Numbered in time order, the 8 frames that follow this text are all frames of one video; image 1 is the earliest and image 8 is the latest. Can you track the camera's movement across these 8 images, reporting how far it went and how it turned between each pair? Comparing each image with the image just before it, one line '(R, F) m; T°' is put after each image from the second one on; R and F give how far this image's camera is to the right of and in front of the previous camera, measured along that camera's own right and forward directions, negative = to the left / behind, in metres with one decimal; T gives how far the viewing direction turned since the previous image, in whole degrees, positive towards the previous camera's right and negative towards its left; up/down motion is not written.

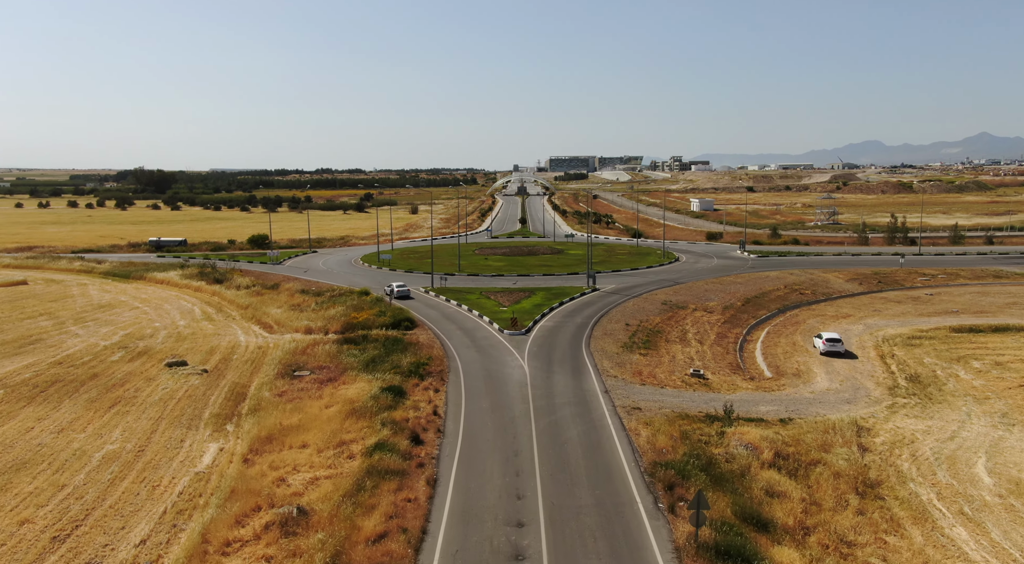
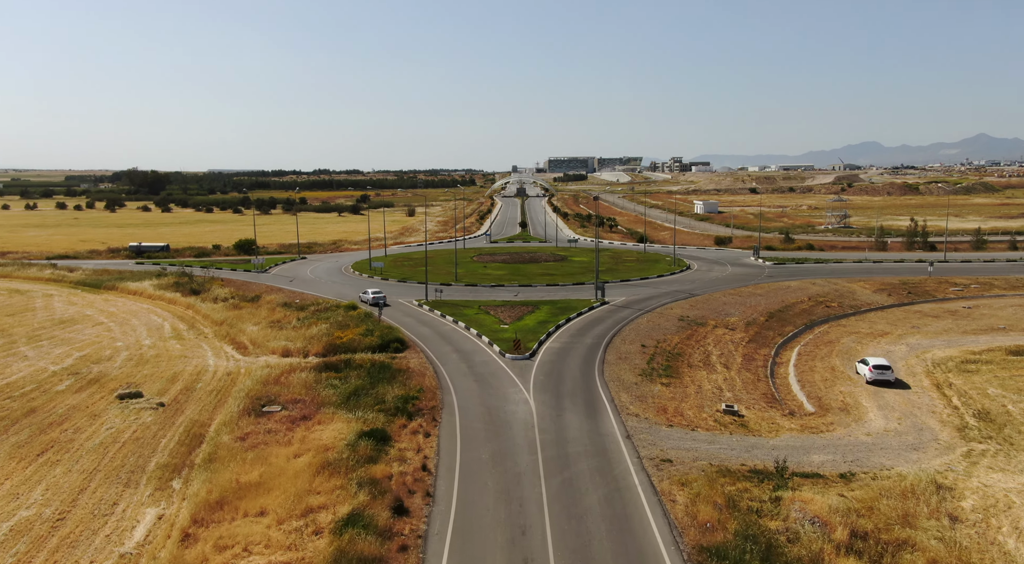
(-0.2, +5.3) m; 0°
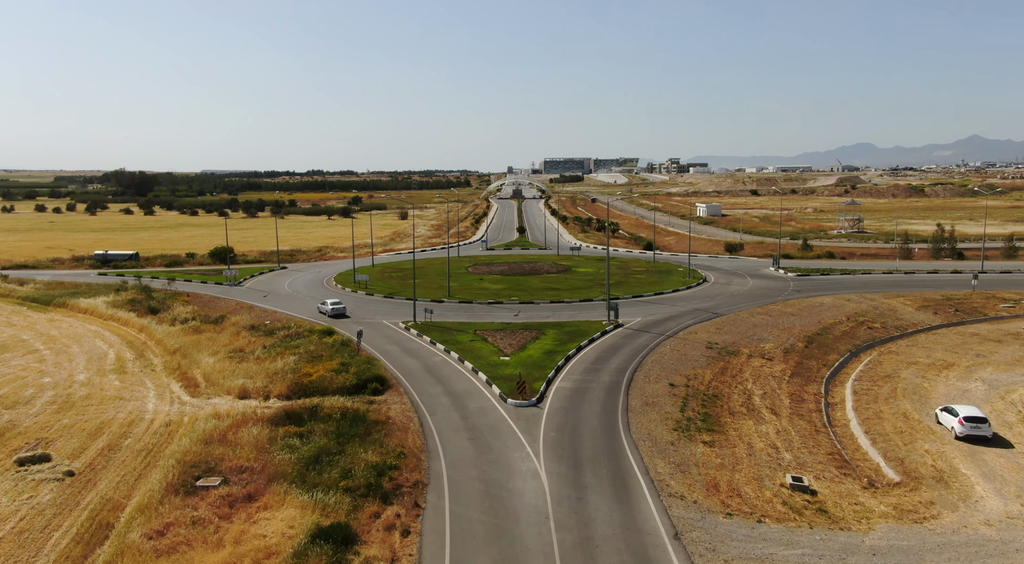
(-0.3, +7.3) m; 0°
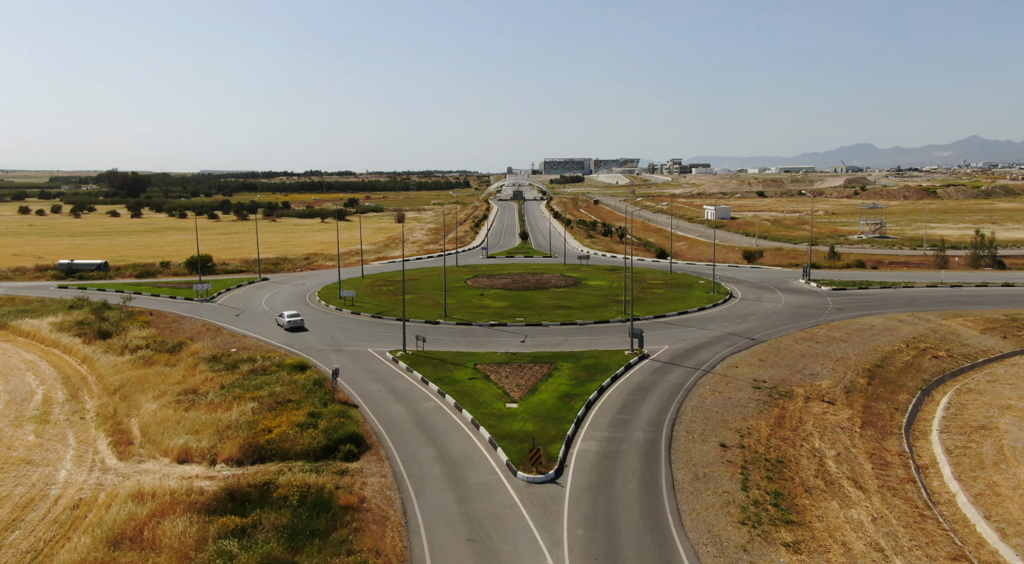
(-0.4, +7.5) m; 0°
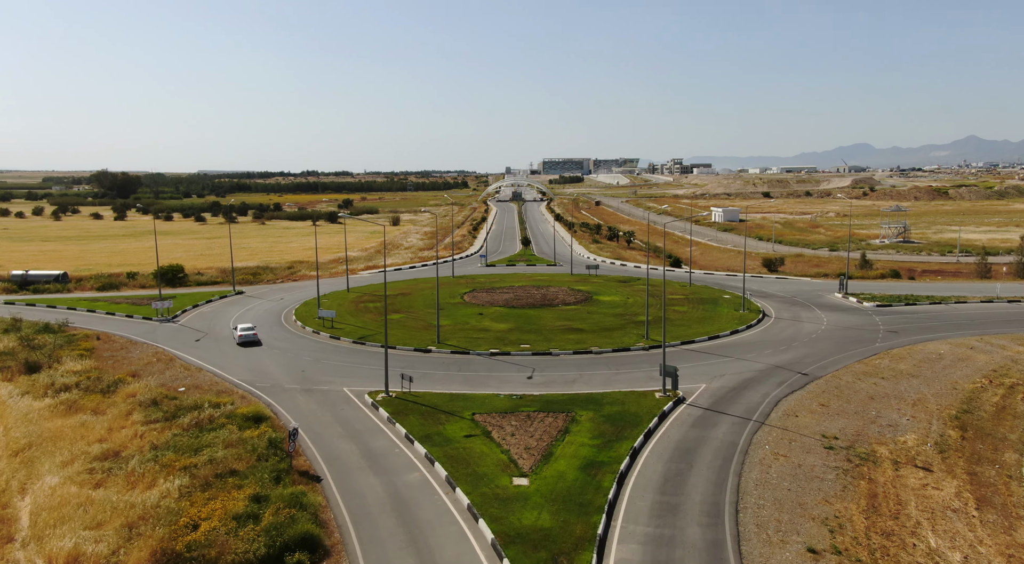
(-0.3, +7.8) m; 0°
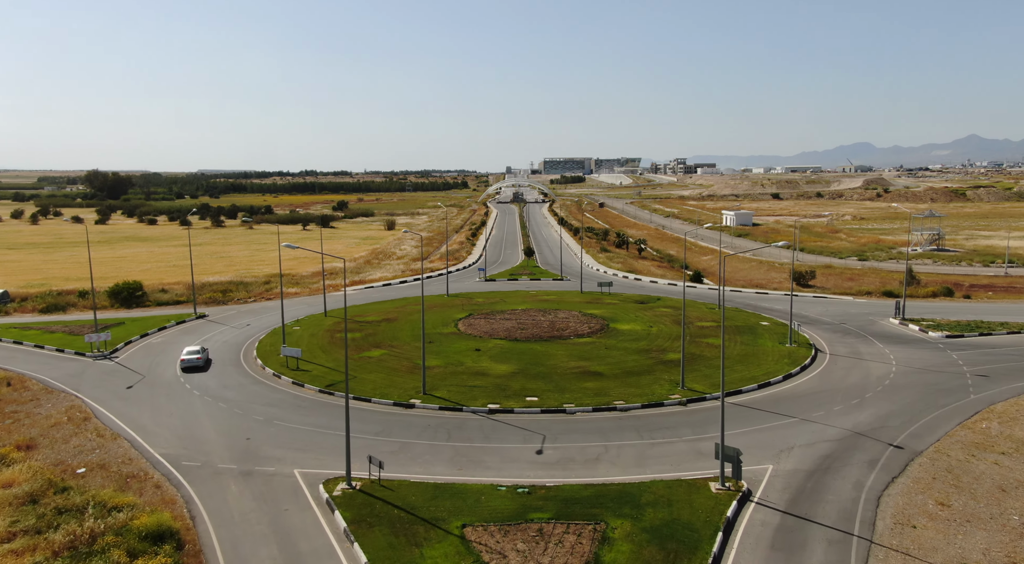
(-0.2, +9.3) m; 0°
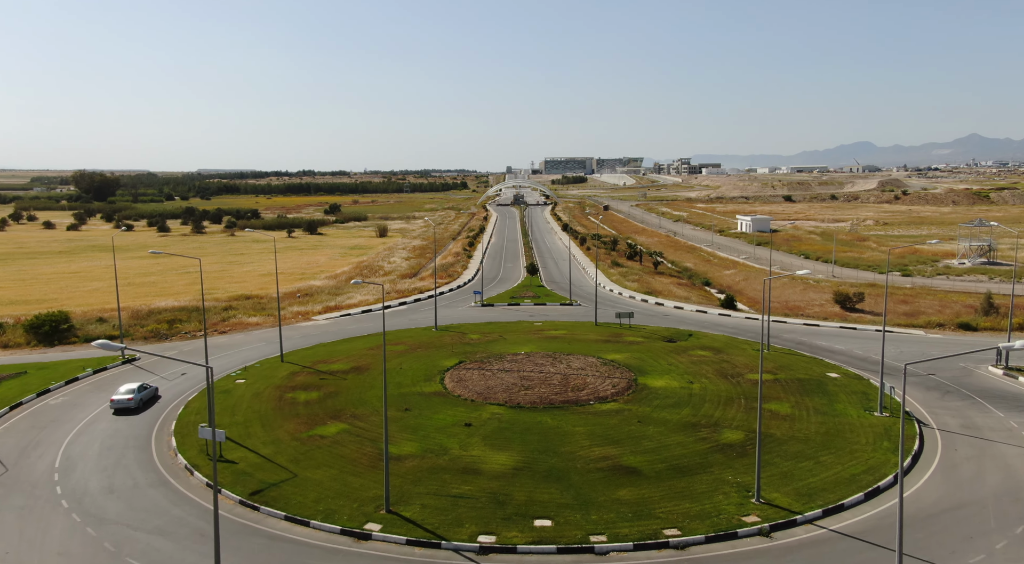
(0.0, +11.8) m; 0°
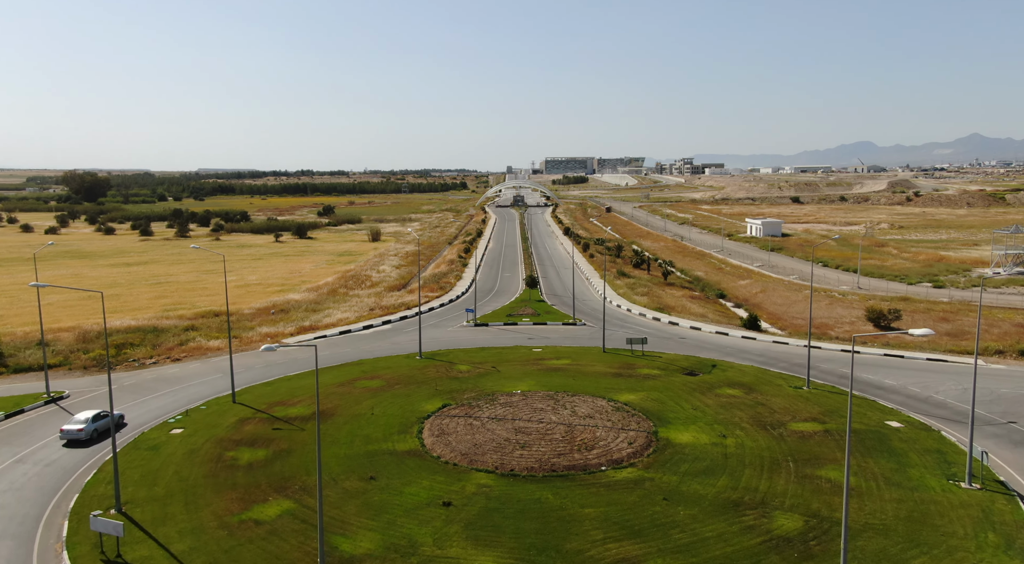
(+0.3, +7.6) m; 0°
